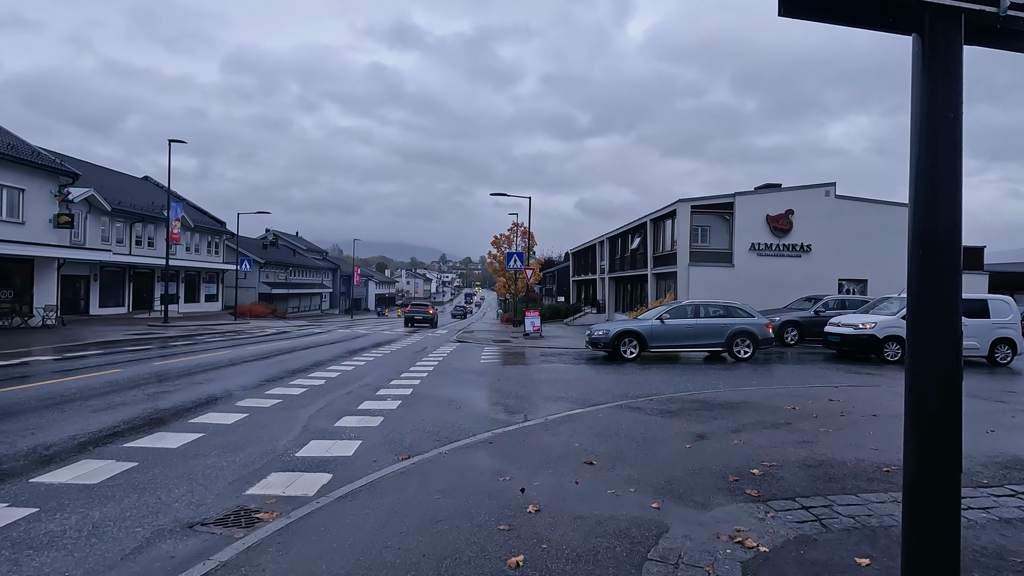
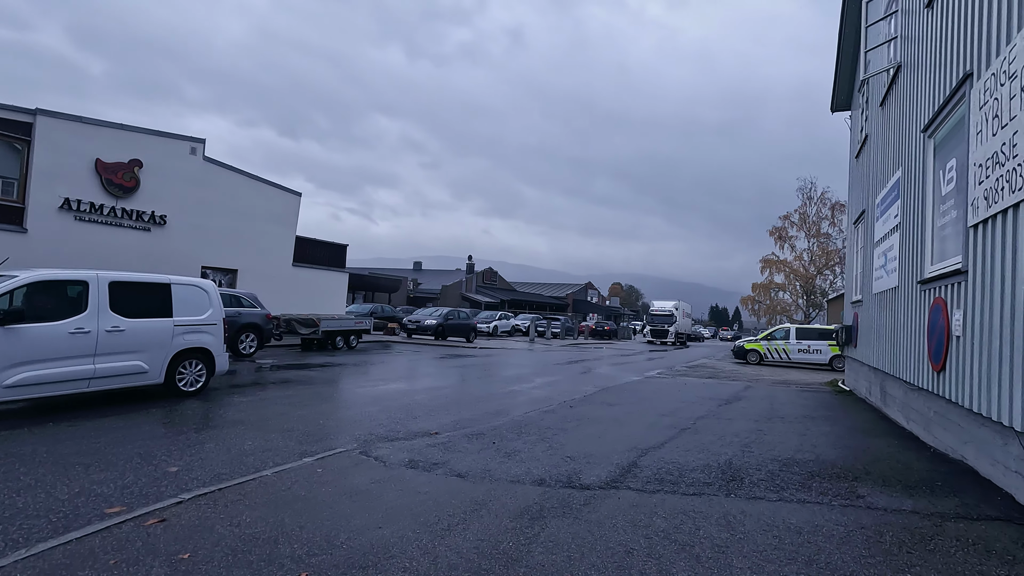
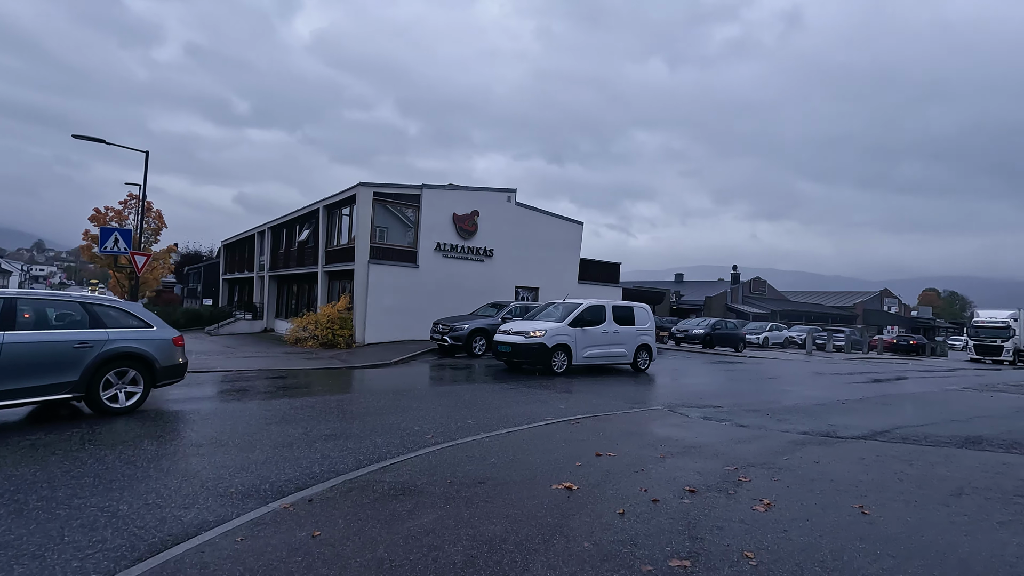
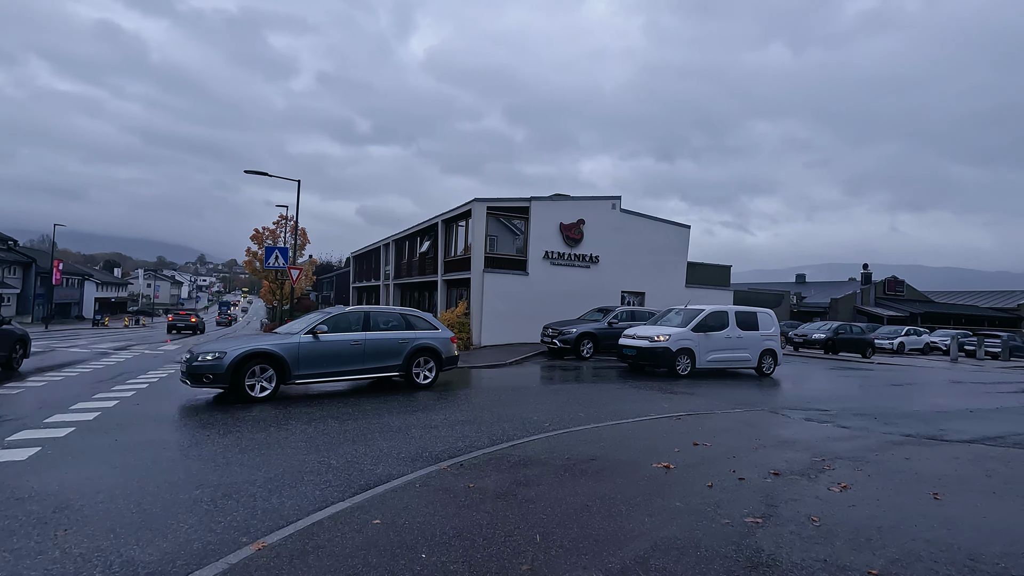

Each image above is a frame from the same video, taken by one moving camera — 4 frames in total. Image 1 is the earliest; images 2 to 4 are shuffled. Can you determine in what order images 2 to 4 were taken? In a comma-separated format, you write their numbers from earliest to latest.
4, 3, 2
